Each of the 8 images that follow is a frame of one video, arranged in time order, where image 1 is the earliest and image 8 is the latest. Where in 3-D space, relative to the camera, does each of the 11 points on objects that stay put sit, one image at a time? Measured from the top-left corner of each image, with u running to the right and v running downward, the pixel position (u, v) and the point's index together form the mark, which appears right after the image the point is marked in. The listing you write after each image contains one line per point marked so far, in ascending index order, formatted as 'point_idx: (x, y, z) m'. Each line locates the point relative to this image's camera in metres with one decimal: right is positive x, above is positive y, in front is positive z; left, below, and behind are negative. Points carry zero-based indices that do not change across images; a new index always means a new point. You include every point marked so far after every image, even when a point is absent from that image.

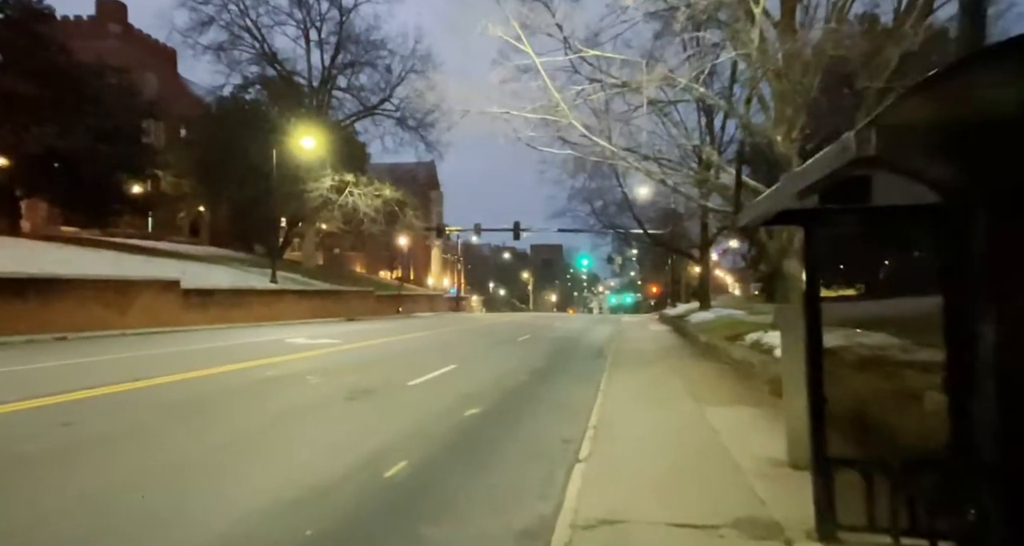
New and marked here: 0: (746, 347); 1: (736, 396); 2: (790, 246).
0: (+6.2, -2.0, +16.0) m
1: (+4.4, -2.4, +12.0) m
2: (+7.5, +0.7, +16.4) m
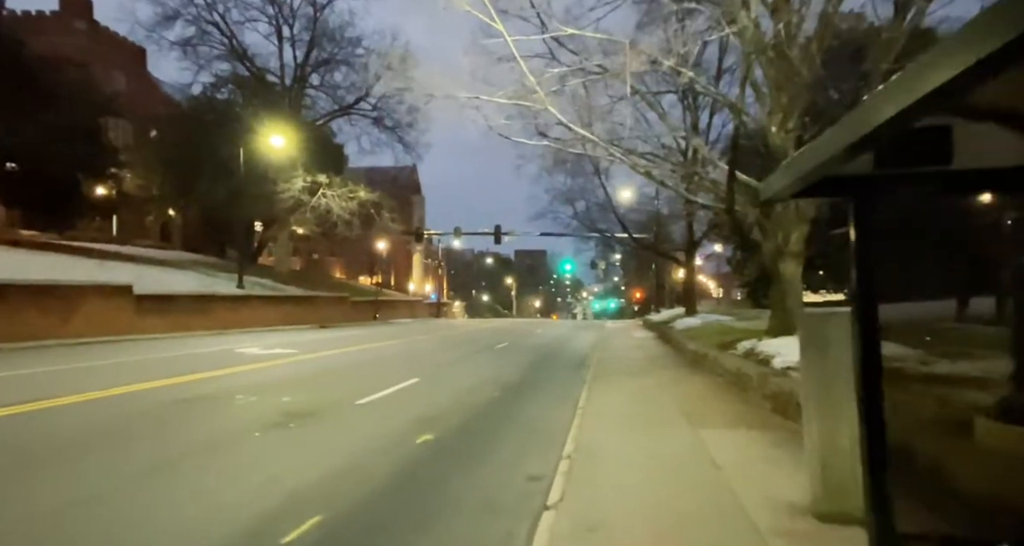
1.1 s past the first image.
0: (+5.5, -2.0, +14.5) m
1: (+3.8, -2.5, +10.5) m
2: (+6.8, +0.7, +15.0) m
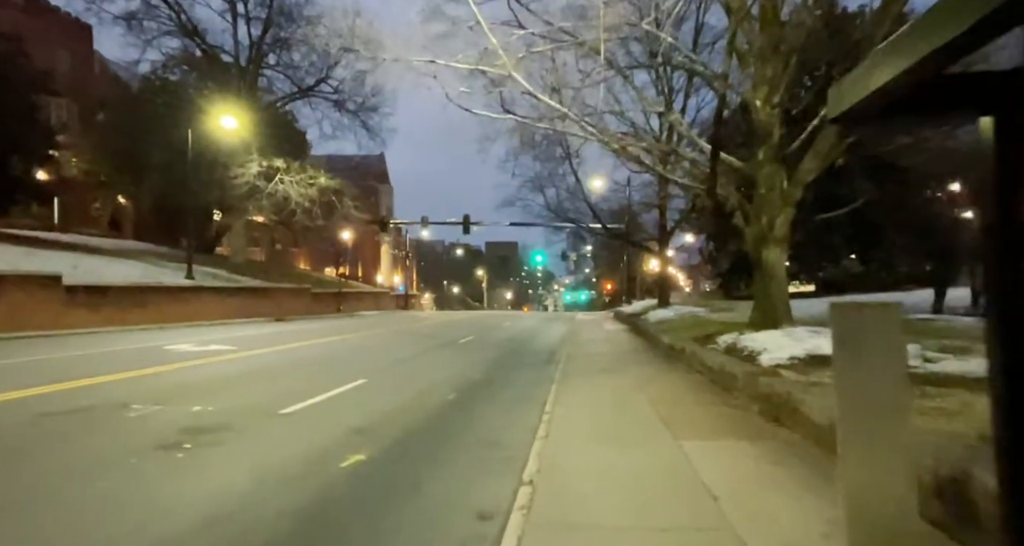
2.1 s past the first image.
0: (+4.6, -1.8, +13.3) m
1: (+3.1, -2.2, +9.2) m
2: (+5.9, +0.9, +13.8) m
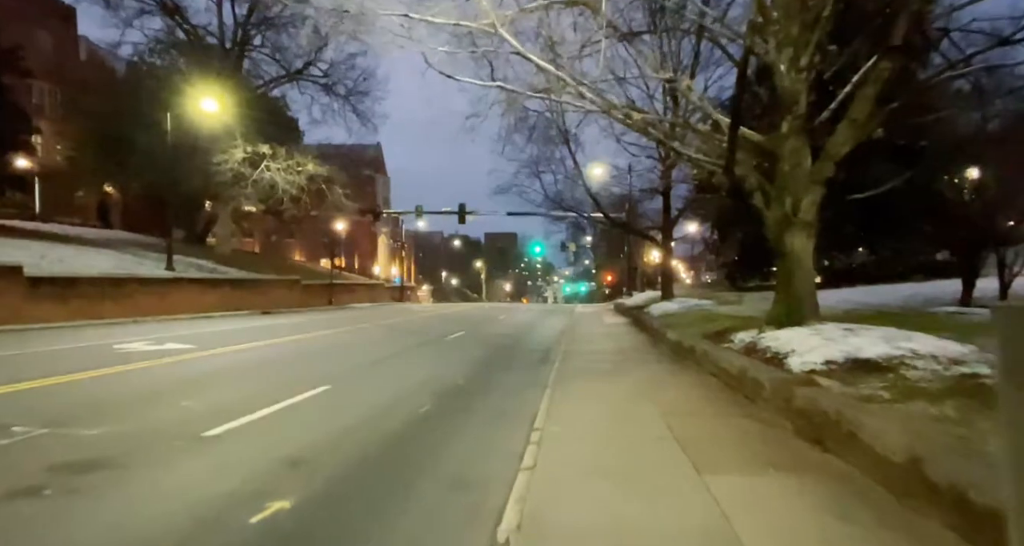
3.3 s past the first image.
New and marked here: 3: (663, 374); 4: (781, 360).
0: (+4.4, -1.6, +11.6) m
1: (+2.9, -2.1, +7.5) m
2: (+5.6, +1.2, +12.1) m
3: (+3.3, -2.2, +13.7) m
4: (+4.4, -1.4, +10.0) m
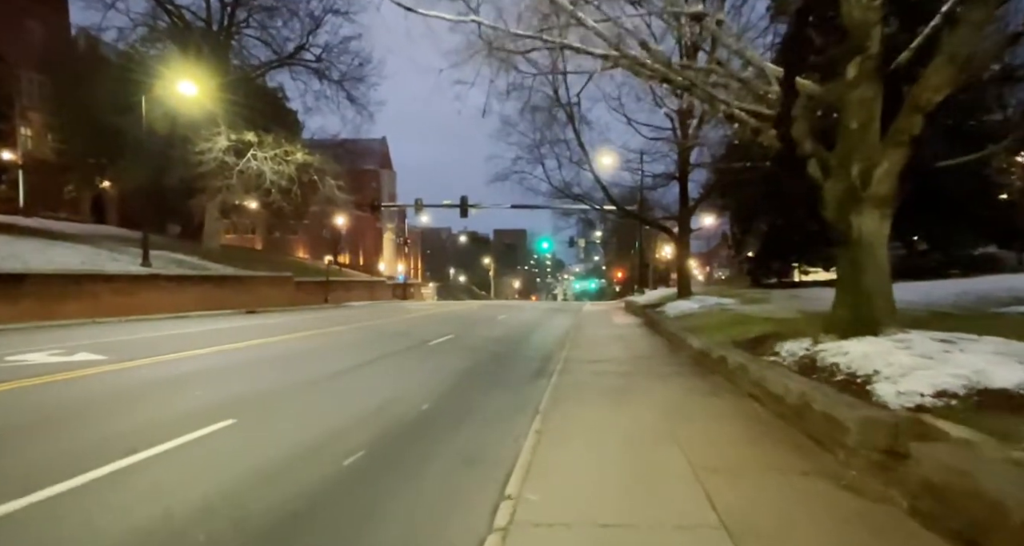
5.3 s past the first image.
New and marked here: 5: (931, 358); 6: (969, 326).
0: (+4.1, -1.4, +8.7) m
1: (+2.5, -2.0, +4.6) m
2: (+5.3, +1.3, +9.1) m
3: (+3.1, -2.1, +10.8) m
4: (+4.1, -1.3, +7.1) m
5: (+5.0, -1.0, +7.3) m
6: (+10.9, -1.3, +14.5) m
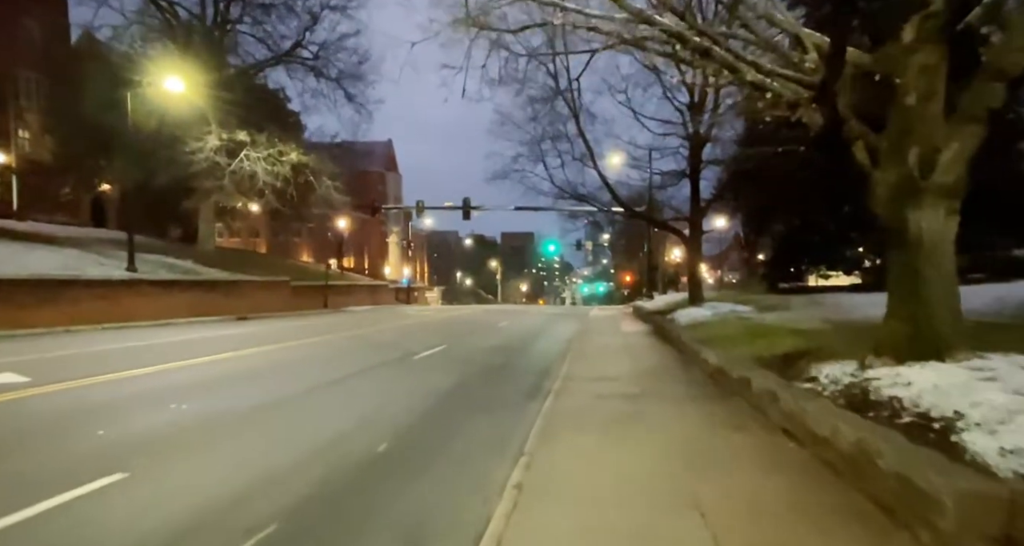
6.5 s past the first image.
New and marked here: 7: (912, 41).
0: (+3.8, -1.5, +6.9) m
1: (+2.1, -2.1, +2.9) m
2: (+5.1, +1.2, +7.4) m
3: (+2.8, -2.2, +9.0) m
4: (+3.8, -1.4, +5.4) m
5: (+4.7, -1.1, +5.6) m
6: (+10.7, -1.4, +12.7) m
7: (+4.8, +2.8, +7.4) m
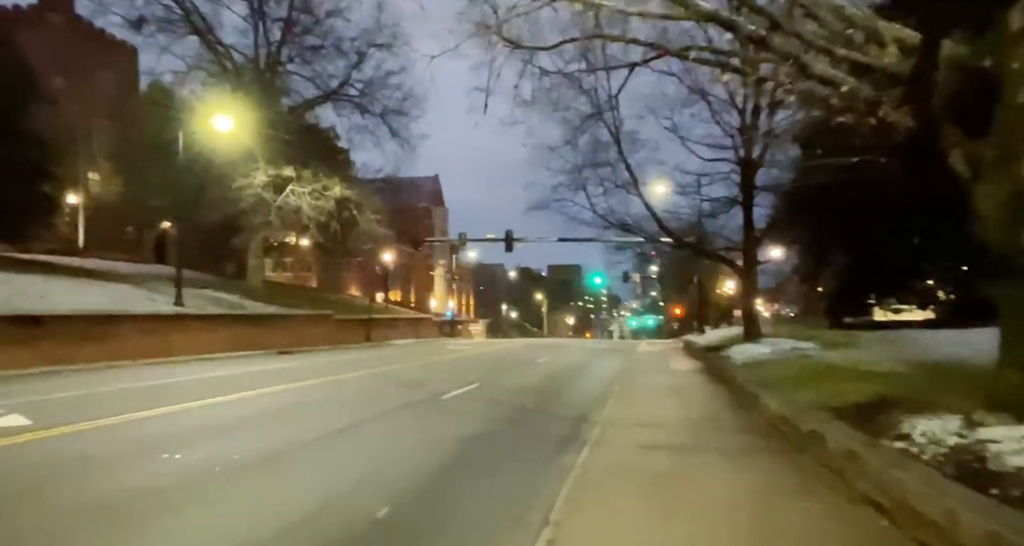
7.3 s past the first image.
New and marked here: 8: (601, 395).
0: (+4.0, -1.9, +5.5) m
1: (+2.0, -2.2, +1.5) m
2: (+5.3, +0.8, +6.0) m
3: (+3.2, -2.7, +7.6) m
4: (+3.9, -1.7, +3.9) m
5: (+4.8, -1.4, +4.1) m
6: (+11.3, -2.0, +10.7) m
7: (+5.1, +2.5, +6.1) m
8: (+2.6, -3.5, +17.5) m
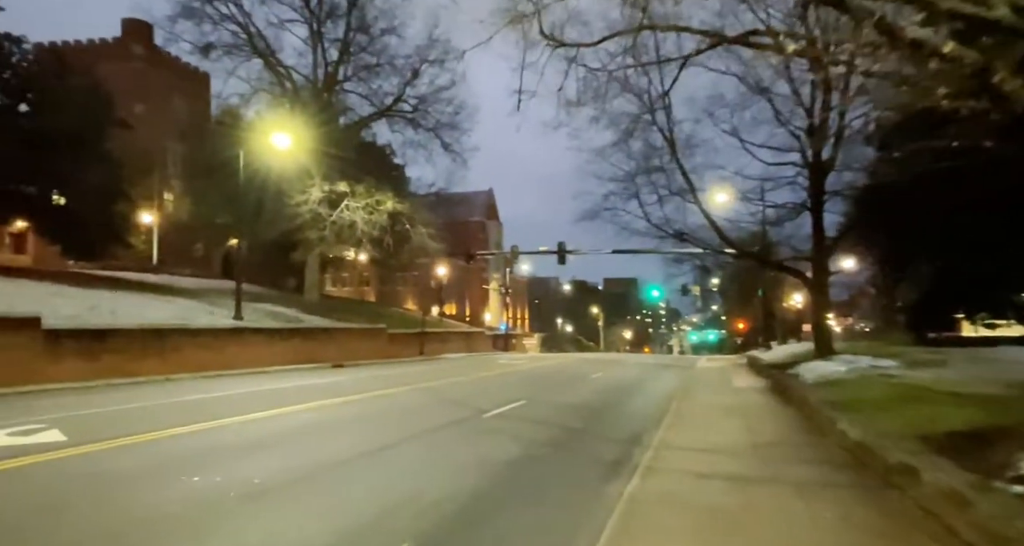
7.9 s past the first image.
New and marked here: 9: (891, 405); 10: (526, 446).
0: (+4.2, -1.9, +4.3) m
1: (+1.9, -2.2, +0.5) m
2: (+5.5, +0.8, +4.7) m
3: (+3.6, -2.8, +6.5) m
4: (+3.9, -1.7, +2.8) m
5: (+4.9, -1.4, +2.9) m
6: (+12.0, -2.1, +8.8) m
7: (+5.3, +2.4, +4.9) m
8: (+3.9, -3.8, +16.4) m
9: (+7.5, -2.5, +11.9) m
10: (+0.3, -3.4, +11.6) m
